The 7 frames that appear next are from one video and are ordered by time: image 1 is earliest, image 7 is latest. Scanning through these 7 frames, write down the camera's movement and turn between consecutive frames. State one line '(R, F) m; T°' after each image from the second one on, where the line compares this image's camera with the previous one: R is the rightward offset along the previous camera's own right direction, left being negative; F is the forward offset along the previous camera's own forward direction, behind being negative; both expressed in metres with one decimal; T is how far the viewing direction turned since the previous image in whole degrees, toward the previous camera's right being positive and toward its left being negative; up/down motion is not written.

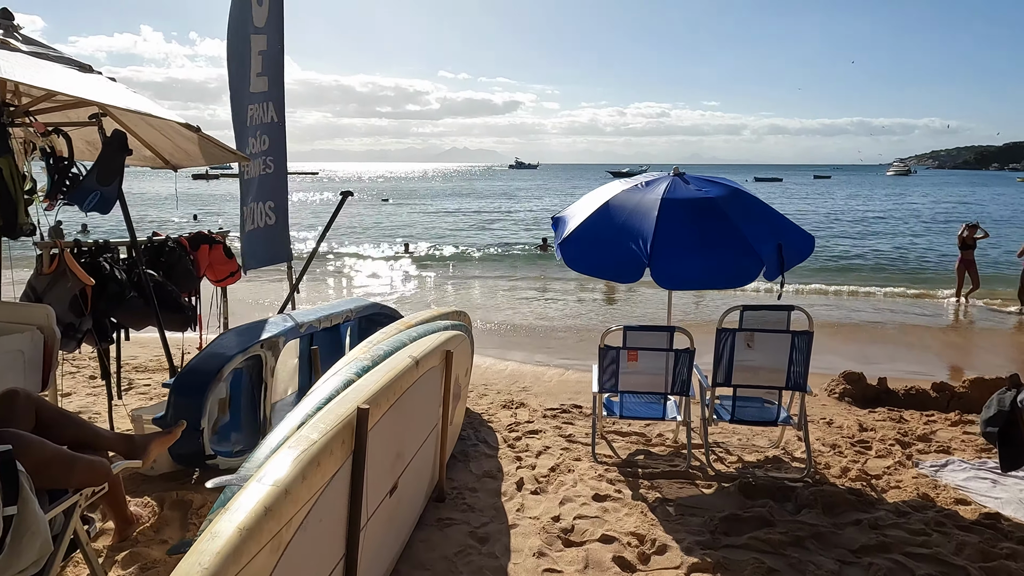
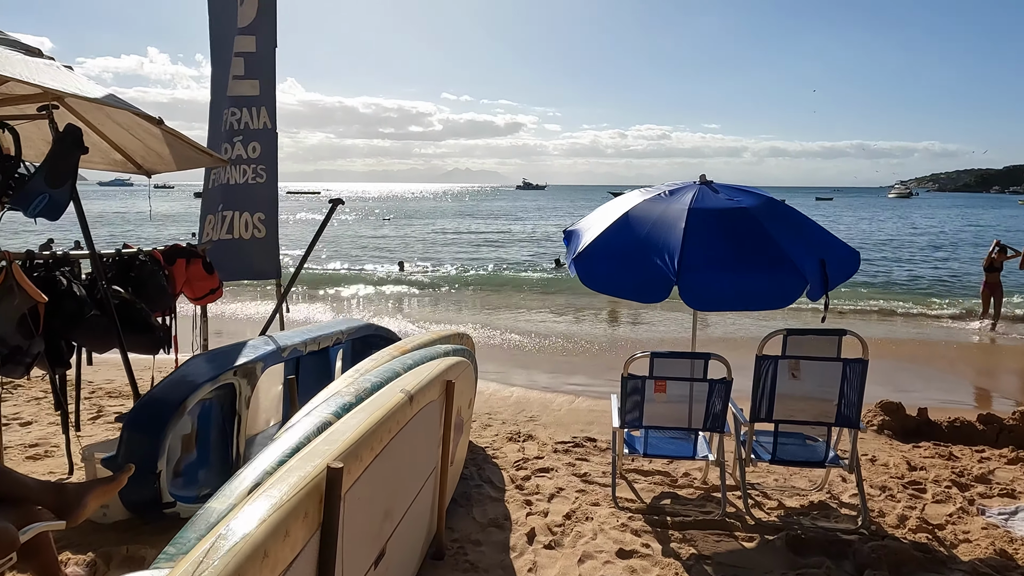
(0.0, +0.5) m; 0°
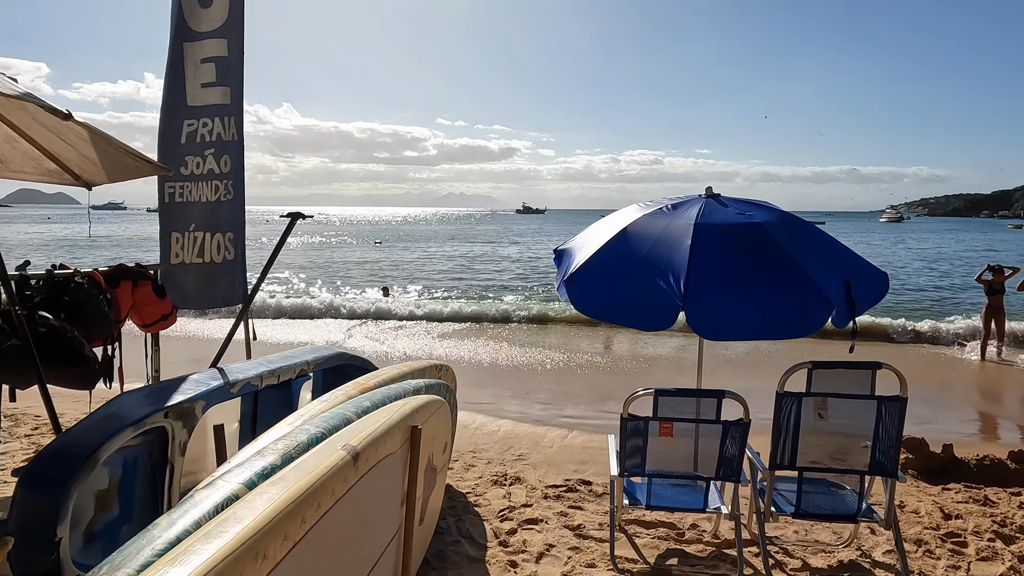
(+0.1, +0.5) m; +1°
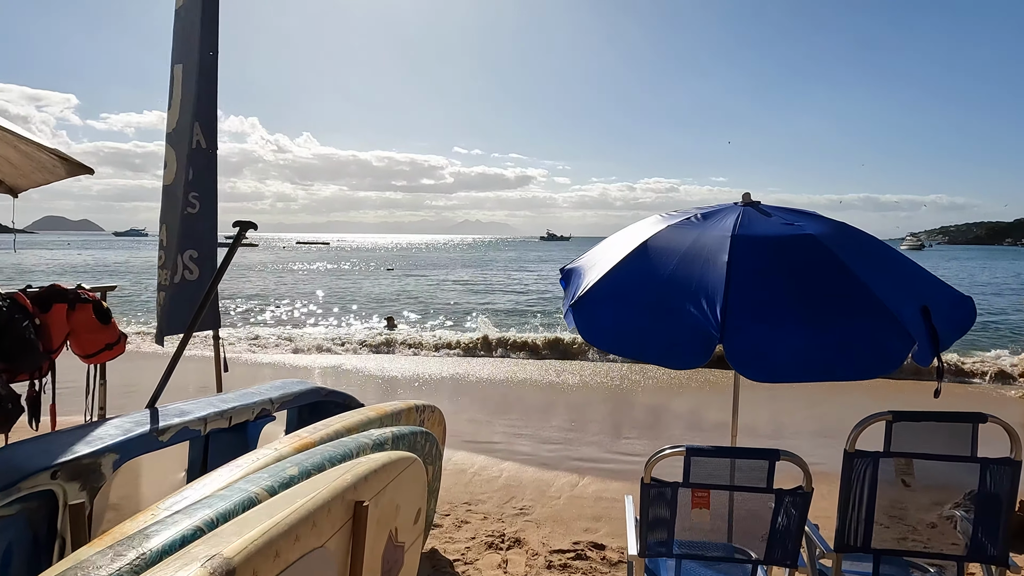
(+0.1, +0.7) m; -1°
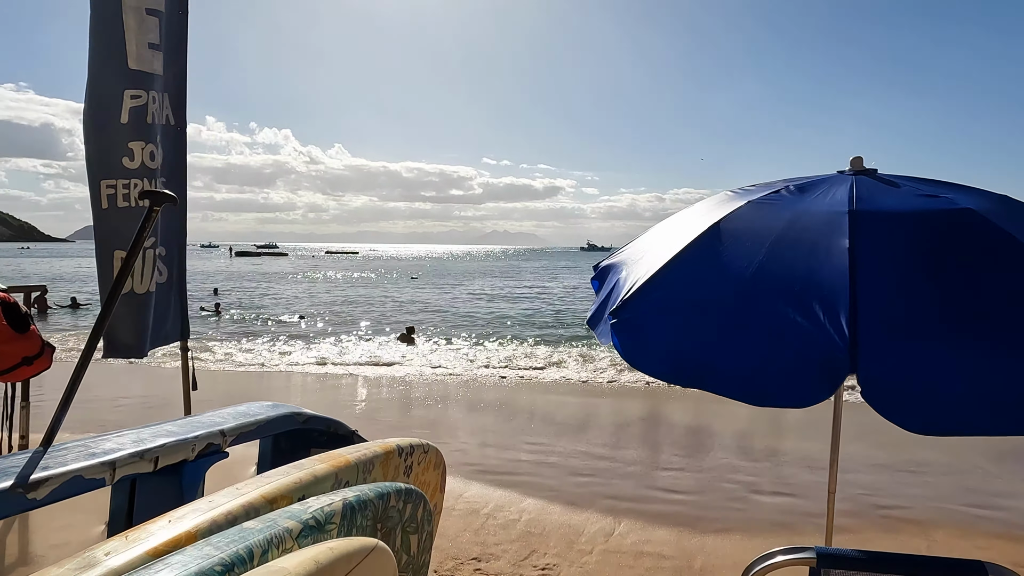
(0.0, +0.9) m; -2°
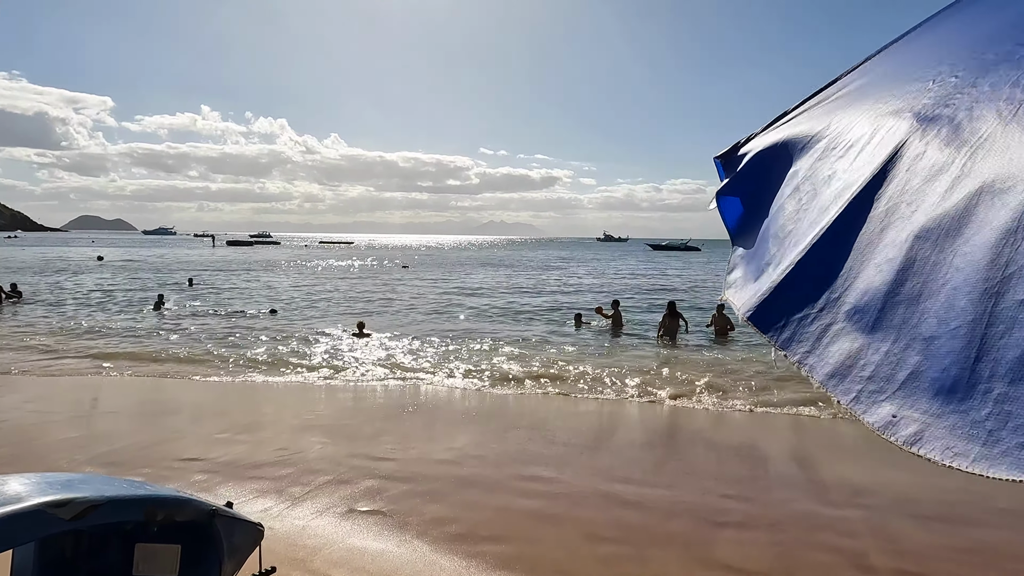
(0.0, +1.9) m; 0°
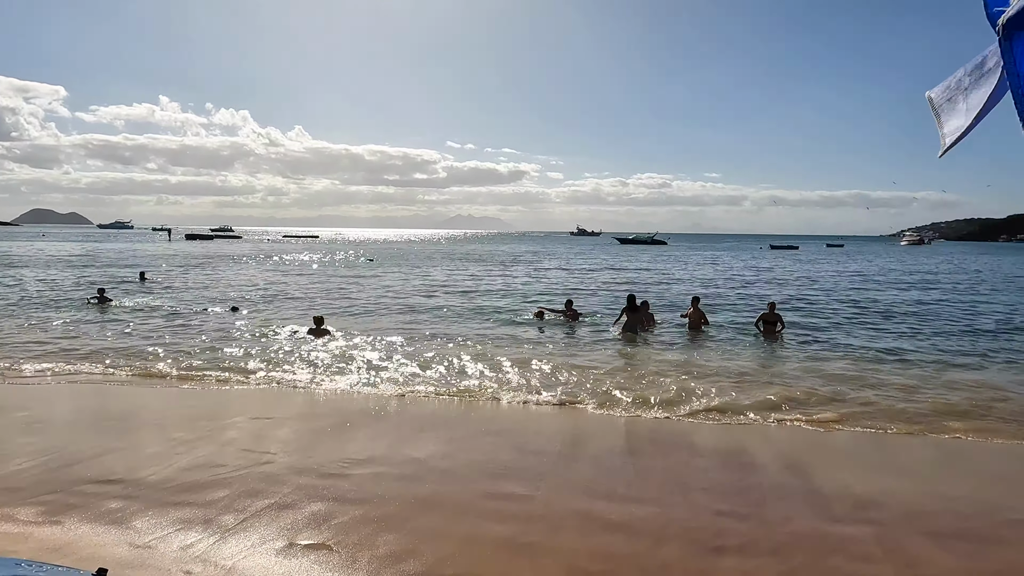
(0.0, +0.6) m; +3°
